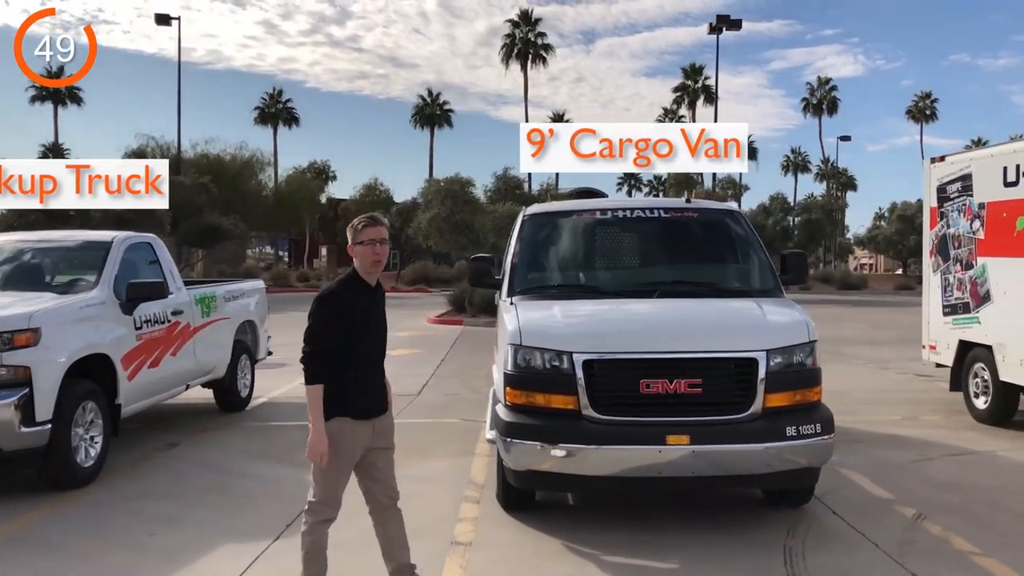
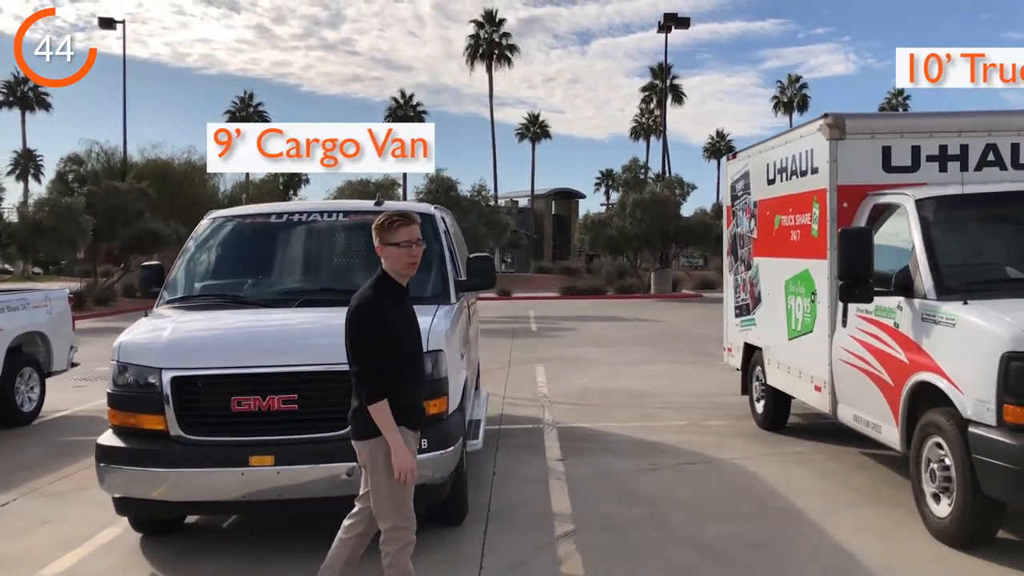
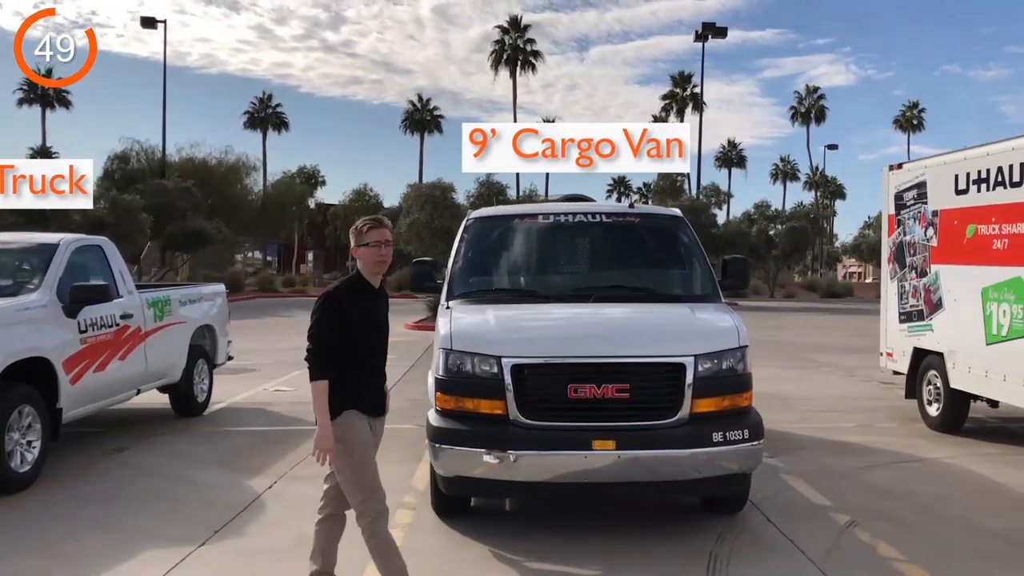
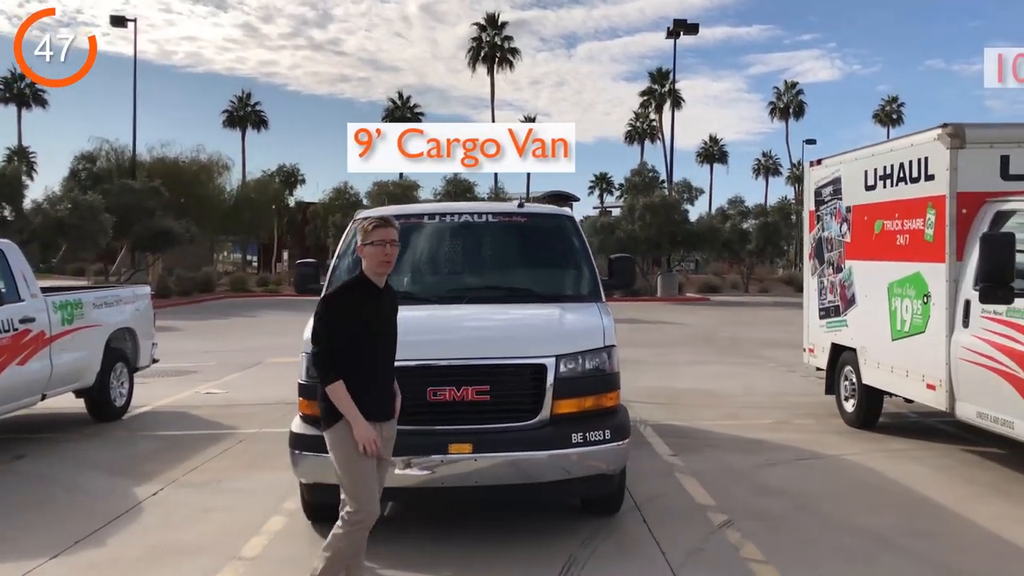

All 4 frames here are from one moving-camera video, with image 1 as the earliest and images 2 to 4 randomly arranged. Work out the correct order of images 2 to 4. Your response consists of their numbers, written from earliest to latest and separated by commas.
3, 4, 2
